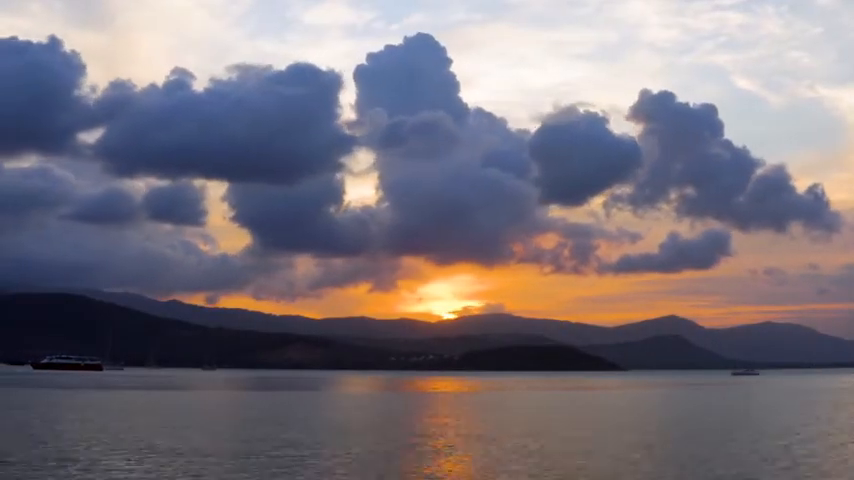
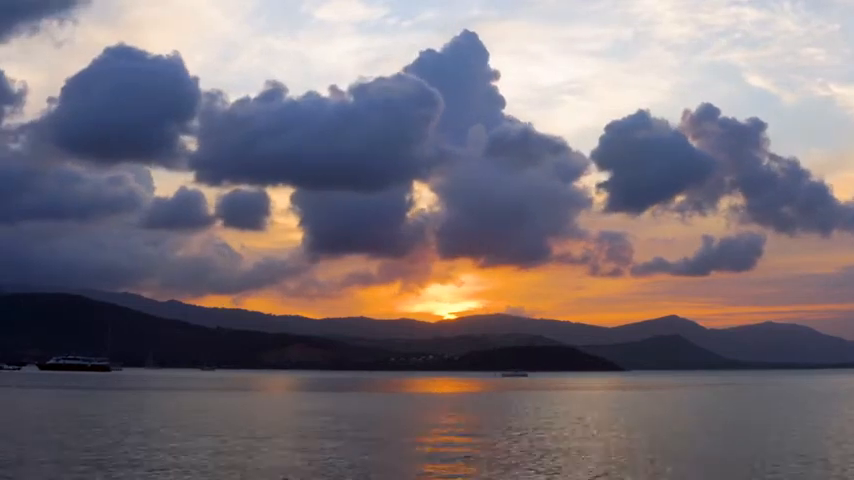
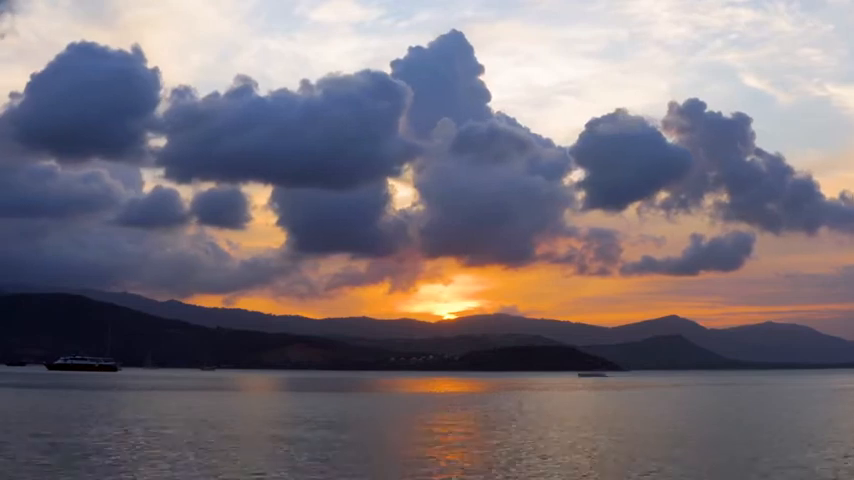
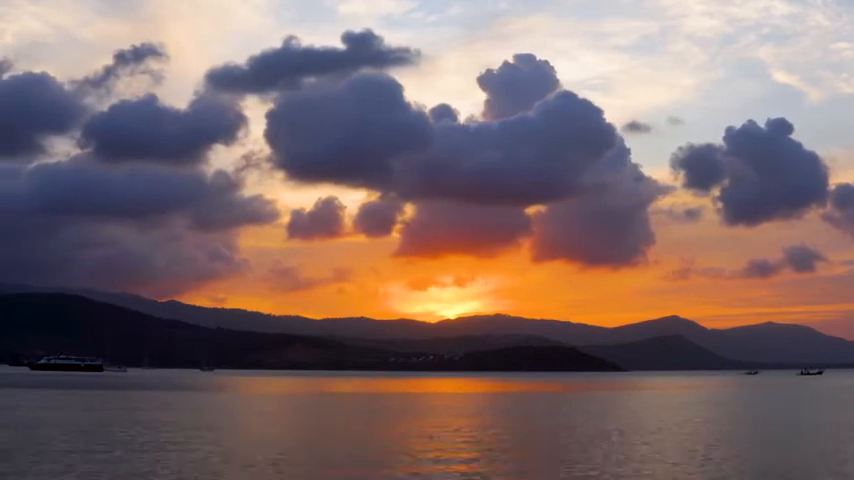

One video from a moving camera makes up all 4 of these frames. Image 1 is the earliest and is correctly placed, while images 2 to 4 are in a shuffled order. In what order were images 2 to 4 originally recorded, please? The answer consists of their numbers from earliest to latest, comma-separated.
3, 2, 4
